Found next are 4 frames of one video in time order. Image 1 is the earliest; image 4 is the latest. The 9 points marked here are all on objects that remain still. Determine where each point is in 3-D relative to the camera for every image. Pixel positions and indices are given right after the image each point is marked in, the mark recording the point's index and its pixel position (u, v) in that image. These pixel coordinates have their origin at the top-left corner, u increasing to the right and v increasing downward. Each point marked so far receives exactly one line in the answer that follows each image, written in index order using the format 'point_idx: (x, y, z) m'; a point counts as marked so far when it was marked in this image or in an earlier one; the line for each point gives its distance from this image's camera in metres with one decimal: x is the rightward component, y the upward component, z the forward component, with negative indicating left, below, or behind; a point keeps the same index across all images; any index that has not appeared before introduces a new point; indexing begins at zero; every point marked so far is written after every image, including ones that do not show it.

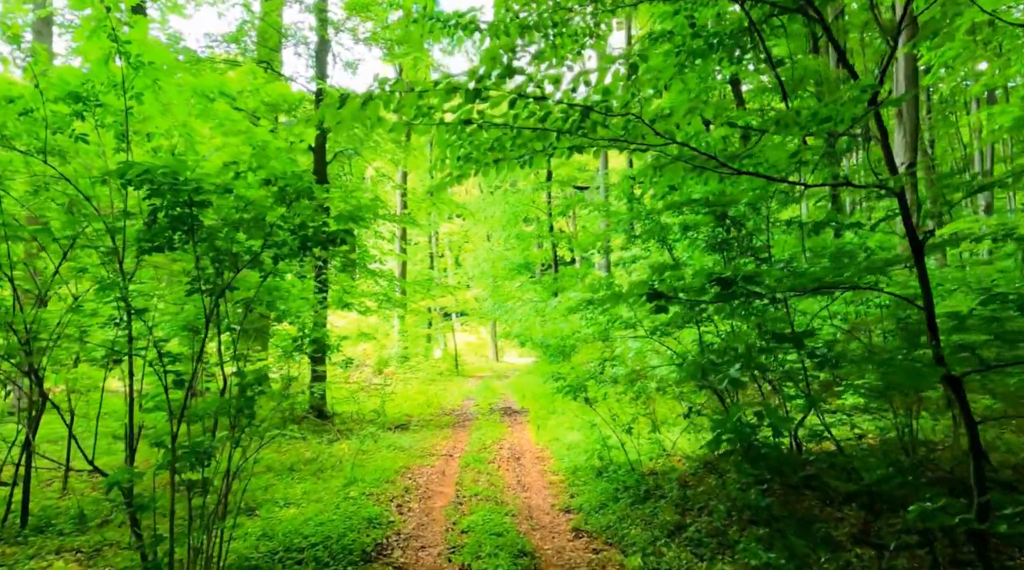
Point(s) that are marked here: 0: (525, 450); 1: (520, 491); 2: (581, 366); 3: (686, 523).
0: (+0.2, -2.7, +13.1) m
1: (+0.1, -2.7, +10.5) m
2: (+1.0, -1.2, +11.6) m
3: (+1.9, -2.6, +8.7) m
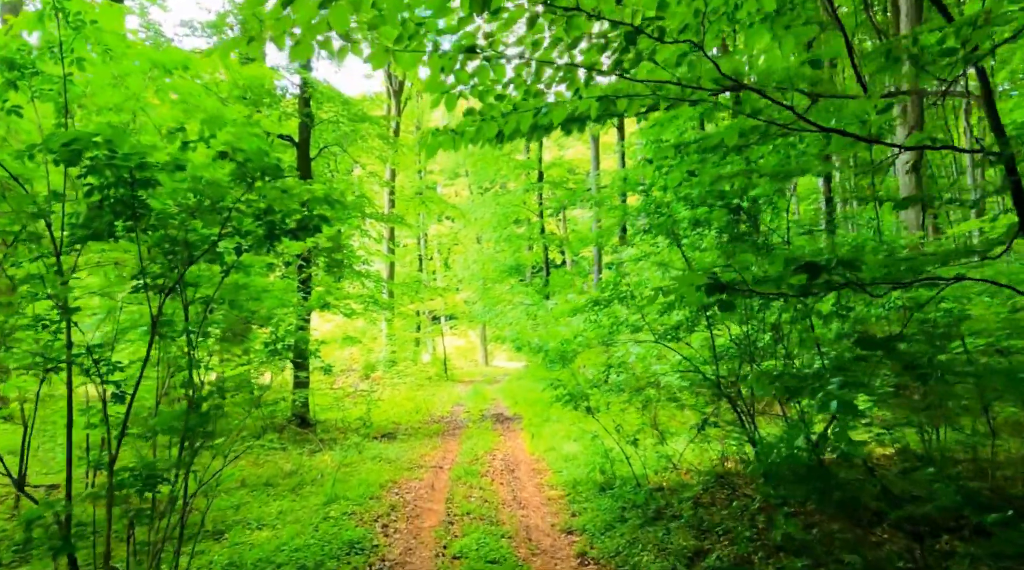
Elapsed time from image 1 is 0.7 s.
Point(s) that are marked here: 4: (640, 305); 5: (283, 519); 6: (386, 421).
0: (+0.1, -2.7, +12.3) m
1: (+0.1, -2.7, +9.8) m
2: (+0.9, -1.2, +10.9) m
3: (+1.9, -2.6, +8.0) m
4: (+1.6, -0.2, +9.8) m
5: (-2.6, -2.7, +9.2) m
6: (-2.8, -3.0, +17.7) m
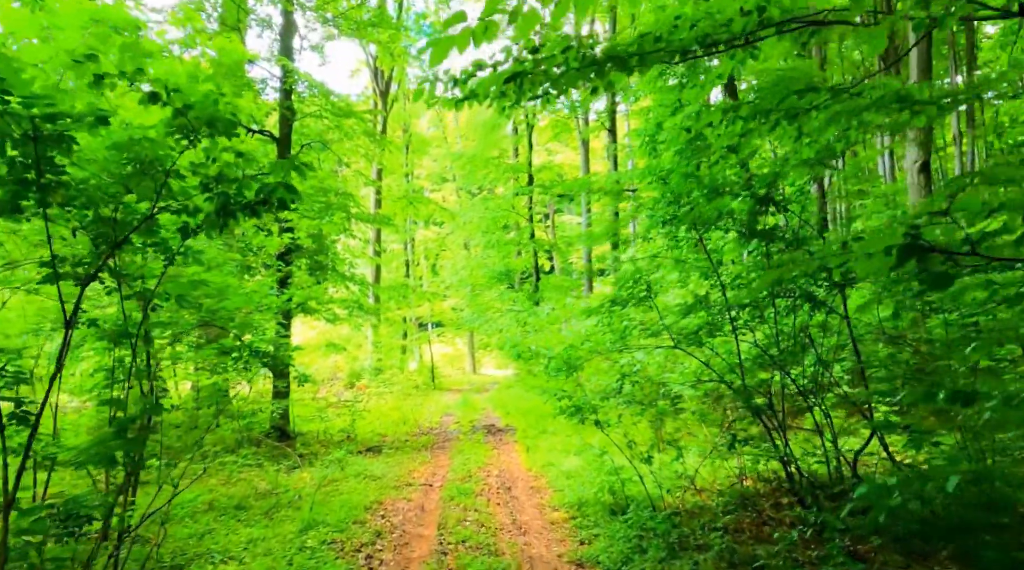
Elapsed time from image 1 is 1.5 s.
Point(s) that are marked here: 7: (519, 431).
0: (+0.1, -2.7, +11.3) m
1: (0.0, -2.7, +8.8) m
2: (+0.9, -1.2, +10.0) m
3: (+1.9, -2.6, +7.1) m
4: (+1.6, -0.2, +8.9) m
5: (-2.6, -2.7, +8.2) m
6: (-2.9, -3.1, +16.7) m
7: (+0.2, -2.9, +16.2) m
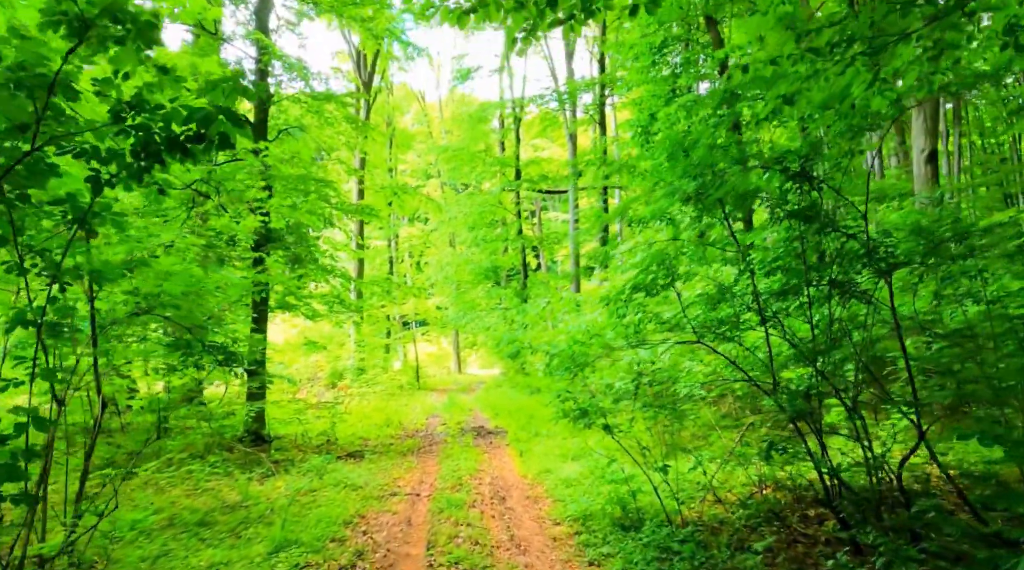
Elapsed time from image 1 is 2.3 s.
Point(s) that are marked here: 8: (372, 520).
0: (0.0, -2.6, +10.4) m
1: (0.0, -2.6, +7.9) m
2: (+0.8, -1.1, +9.1) m
3: (+1.9, -2.5, +6.2) m
4: (+1.5, -0.1, +8.0) m
5: (-2.6, -2.6, +7.3) m
6: (-3.1, -2.9, +15.7) m
7: (0.0, -2.8, +15.3) m
8: (-1.5, -2.6, +8.9) m
